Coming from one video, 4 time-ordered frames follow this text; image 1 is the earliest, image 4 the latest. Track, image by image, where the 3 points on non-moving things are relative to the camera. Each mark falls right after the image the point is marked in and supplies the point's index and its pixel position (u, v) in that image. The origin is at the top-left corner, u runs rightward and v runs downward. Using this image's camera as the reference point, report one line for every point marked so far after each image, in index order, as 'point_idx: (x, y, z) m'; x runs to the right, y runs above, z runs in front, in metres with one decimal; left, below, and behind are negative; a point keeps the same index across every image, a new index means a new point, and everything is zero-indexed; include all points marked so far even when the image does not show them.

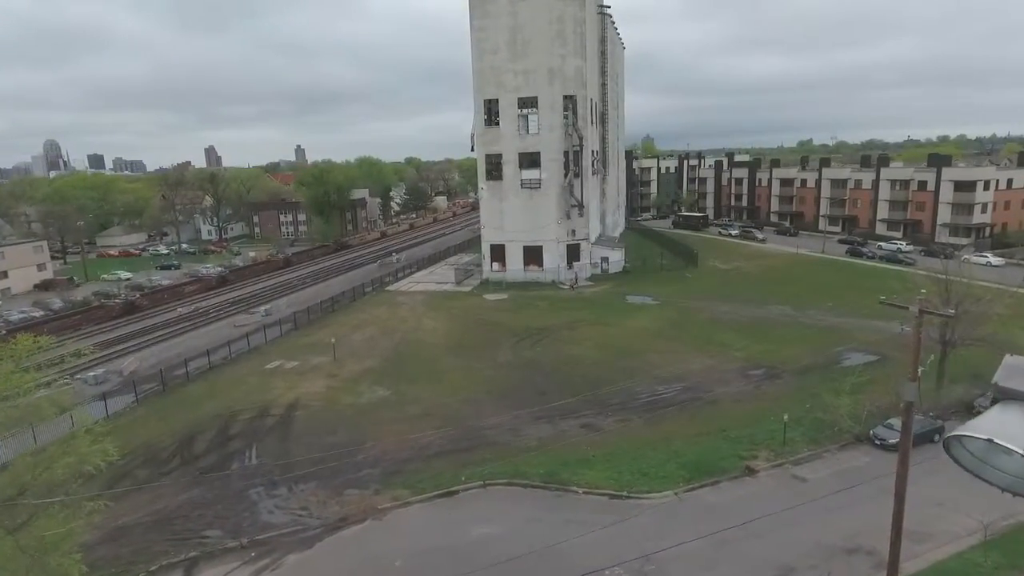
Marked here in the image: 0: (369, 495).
0: (-4.6, -6.7, +19.4) m
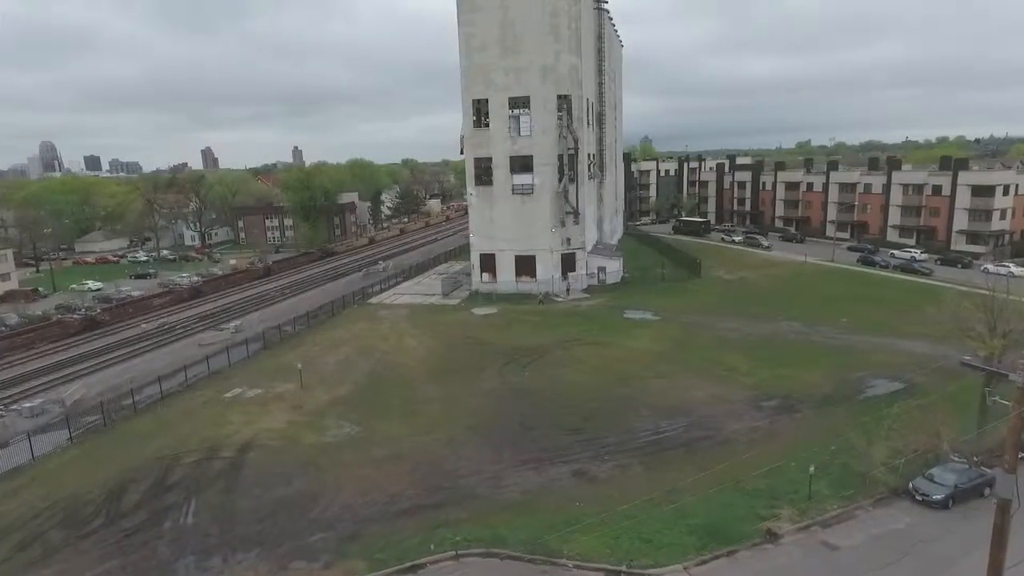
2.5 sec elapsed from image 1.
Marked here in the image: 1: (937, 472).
0: (-5.2, -7.6, +16.2) m
1: (+13.5, -5.8, +19.2) m
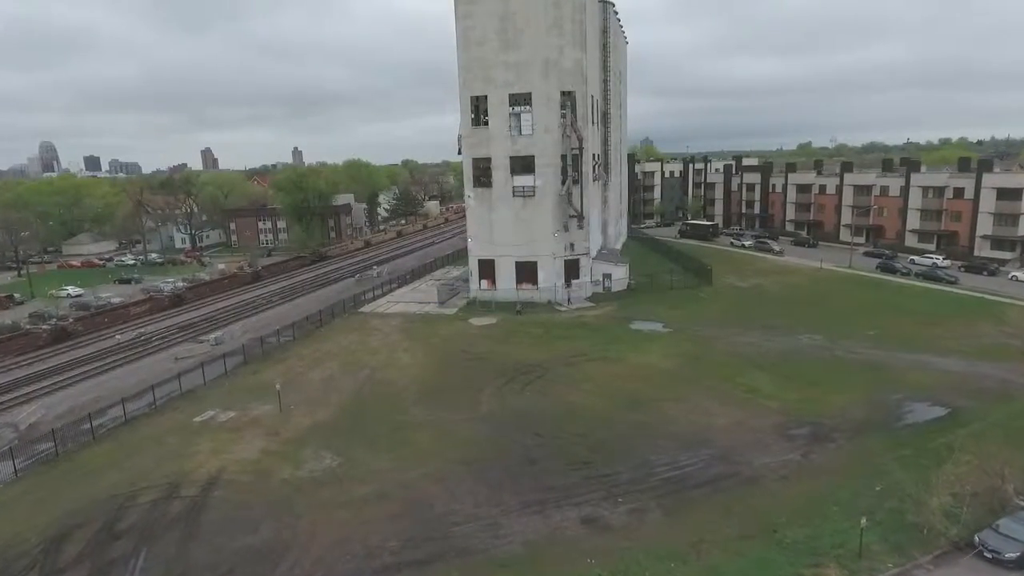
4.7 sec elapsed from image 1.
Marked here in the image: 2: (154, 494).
0: (-5.2, -8.1, +13.5) m
1: (+13.5, -6.4, +16.5) m
2: (-11.9, -6.9, +20.0) m
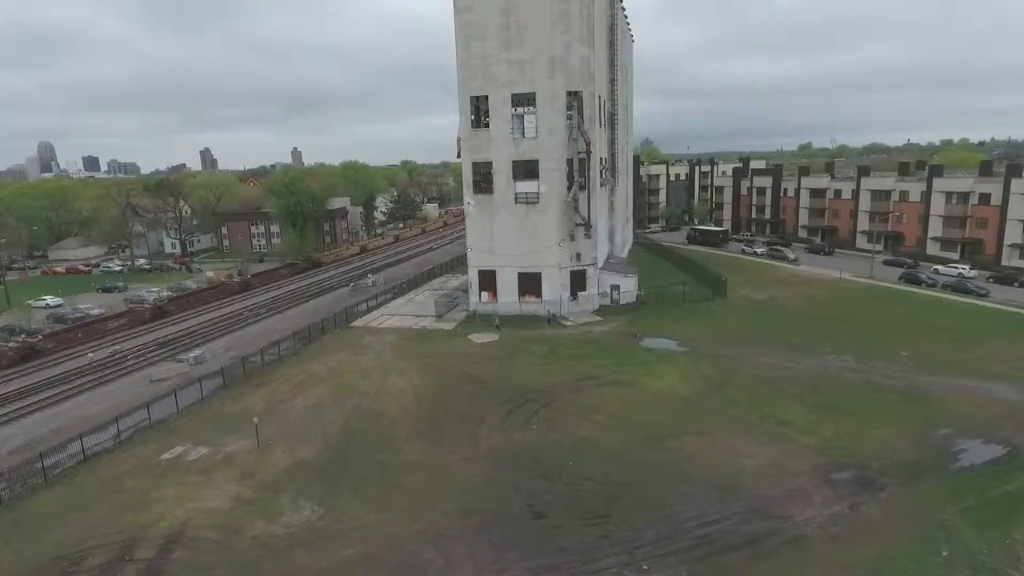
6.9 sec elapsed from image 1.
0: (-5.0, -9.0, +10.8) m
1: (+13.7, -7.3, +13.8) m
2: (-11.7, -7.7, +17.3) m
